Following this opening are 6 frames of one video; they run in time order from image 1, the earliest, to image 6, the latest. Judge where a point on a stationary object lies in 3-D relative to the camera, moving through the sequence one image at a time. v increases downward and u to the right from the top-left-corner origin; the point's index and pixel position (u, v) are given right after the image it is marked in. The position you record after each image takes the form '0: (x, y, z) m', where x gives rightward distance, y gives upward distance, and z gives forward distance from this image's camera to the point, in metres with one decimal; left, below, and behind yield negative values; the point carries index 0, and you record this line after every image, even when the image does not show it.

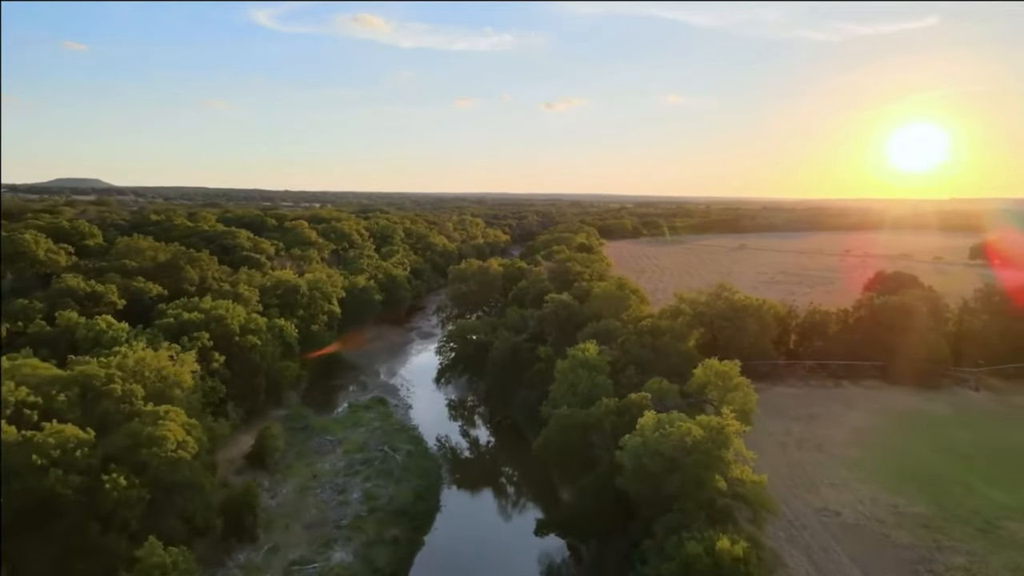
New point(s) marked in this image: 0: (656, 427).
0: (+2.2, -2.2, +14.5) m
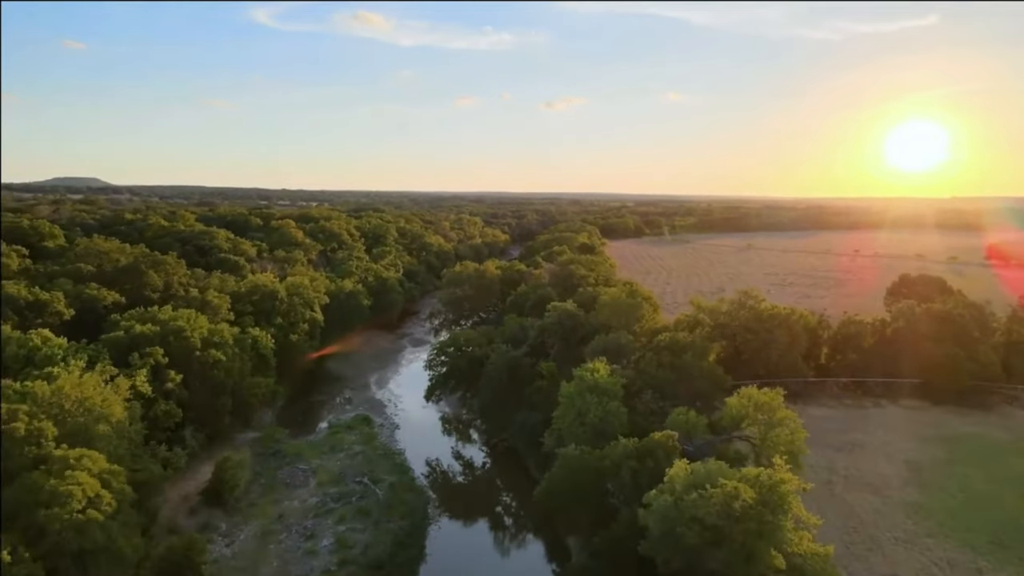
0: (+2.2, -2.4, +11.5) m
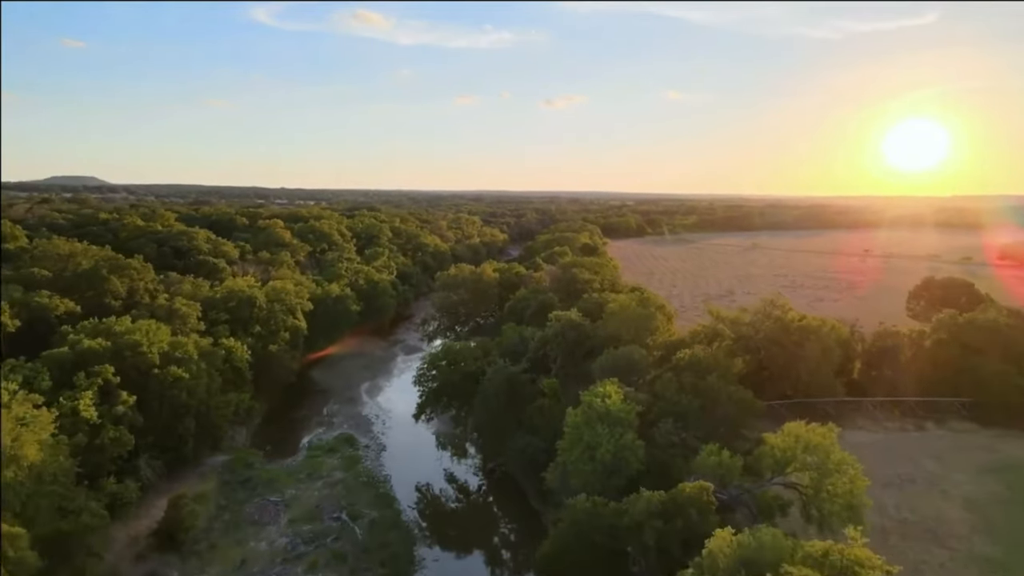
0: (+2.1, -2.6, +8.9) m
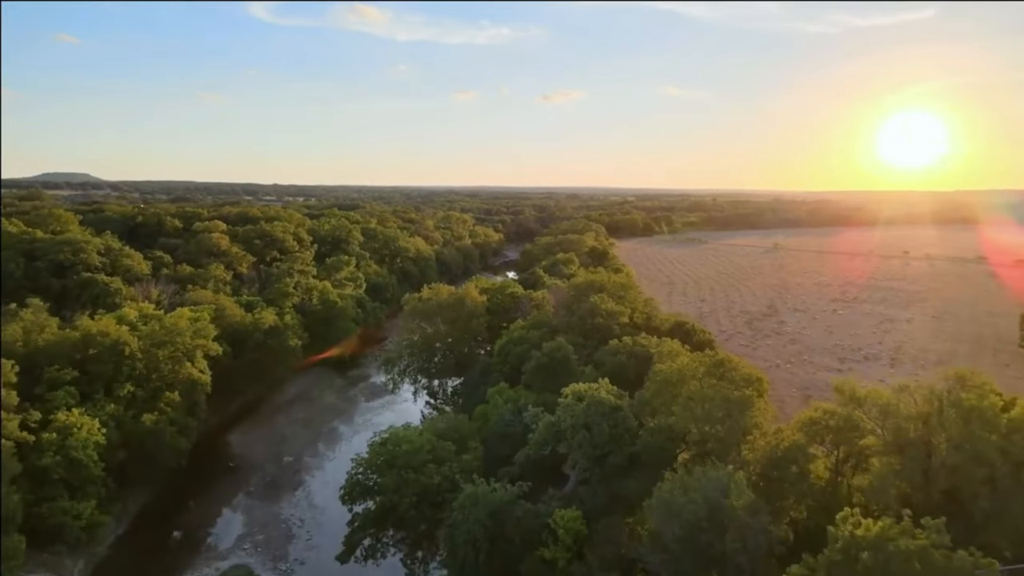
0: (+2.0, -3.5, -0.5) m
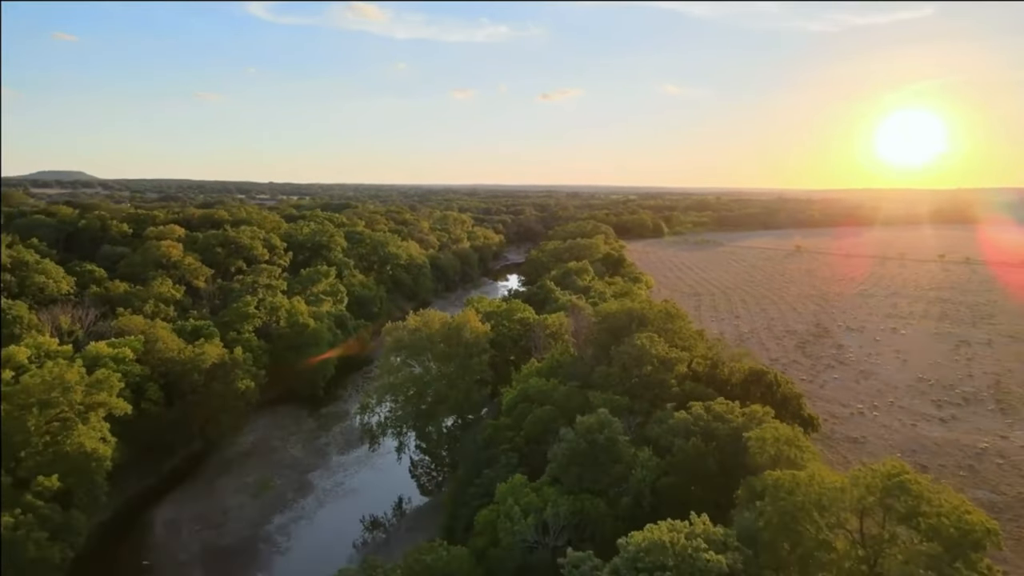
0: (+2.3, -4.2, -6.5) m
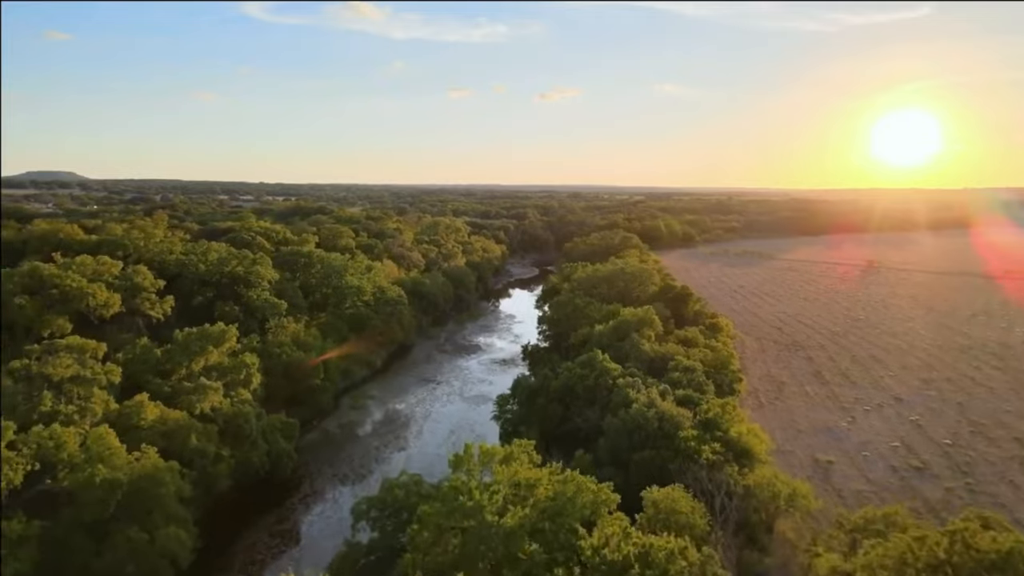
0: (+2.9, -5.9, -21.7) m
